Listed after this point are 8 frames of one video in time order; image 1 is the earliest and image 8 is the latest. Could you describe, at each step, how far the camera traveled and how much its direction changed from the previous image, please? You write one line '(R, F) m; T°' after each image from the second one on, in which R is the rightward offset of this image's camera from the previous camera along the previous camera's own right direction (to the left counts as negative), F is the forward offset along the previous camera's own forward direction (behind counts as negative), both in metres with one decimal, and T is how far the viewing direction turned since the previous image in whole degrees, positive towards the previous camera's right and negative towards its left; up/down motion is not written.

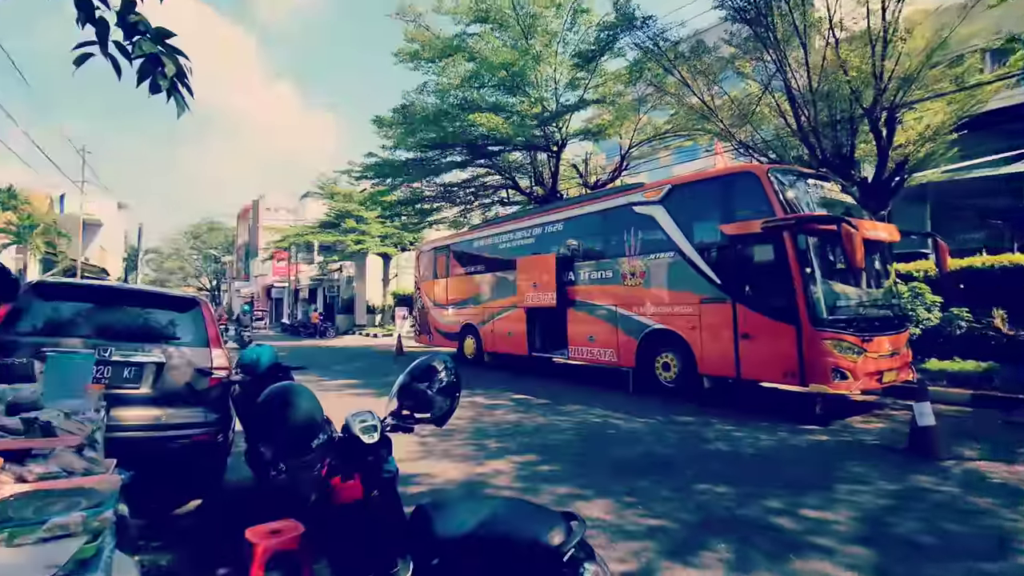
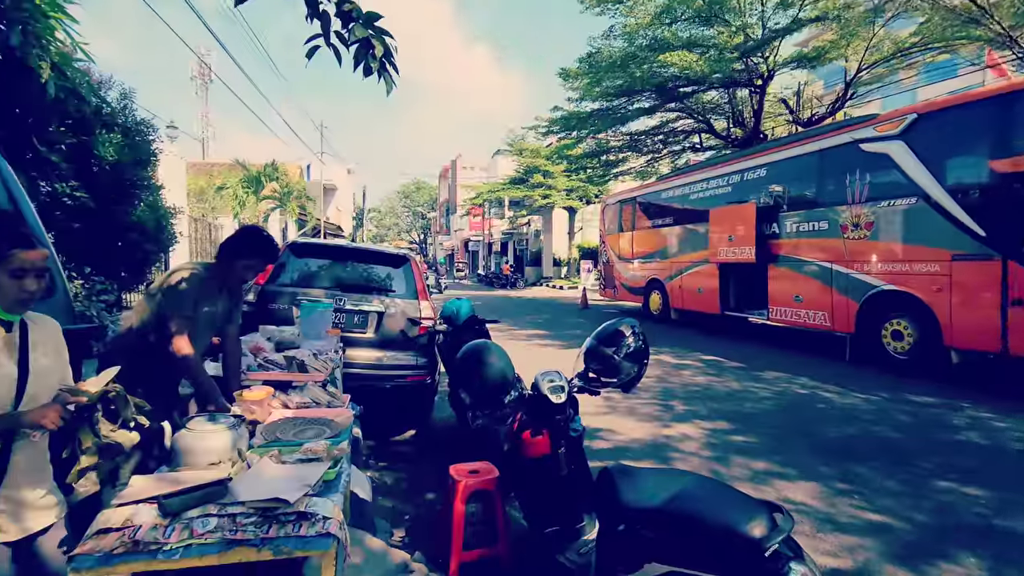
(0.0, +0.1) m; -20°
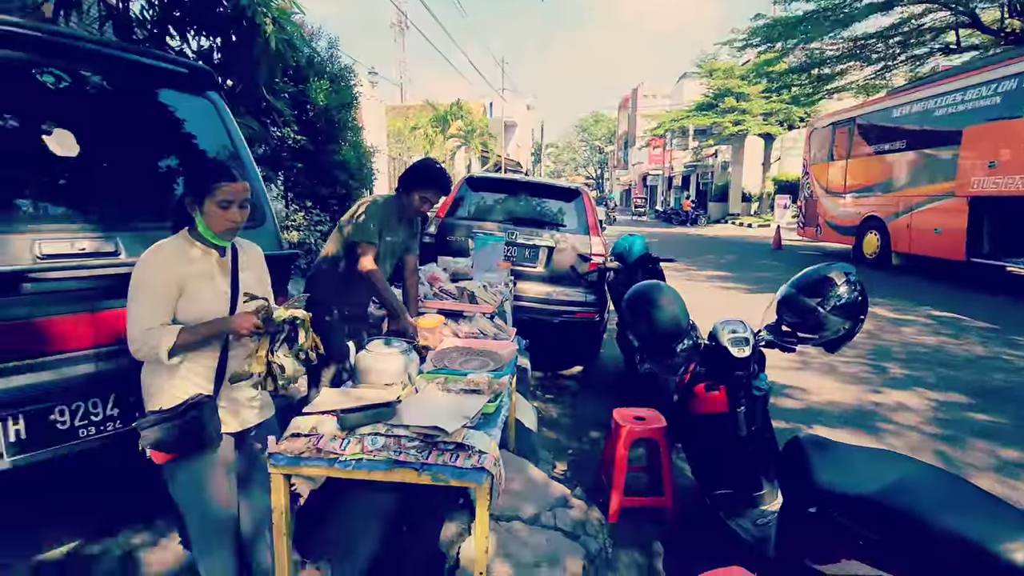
(0.0, +0.2) m; -19°
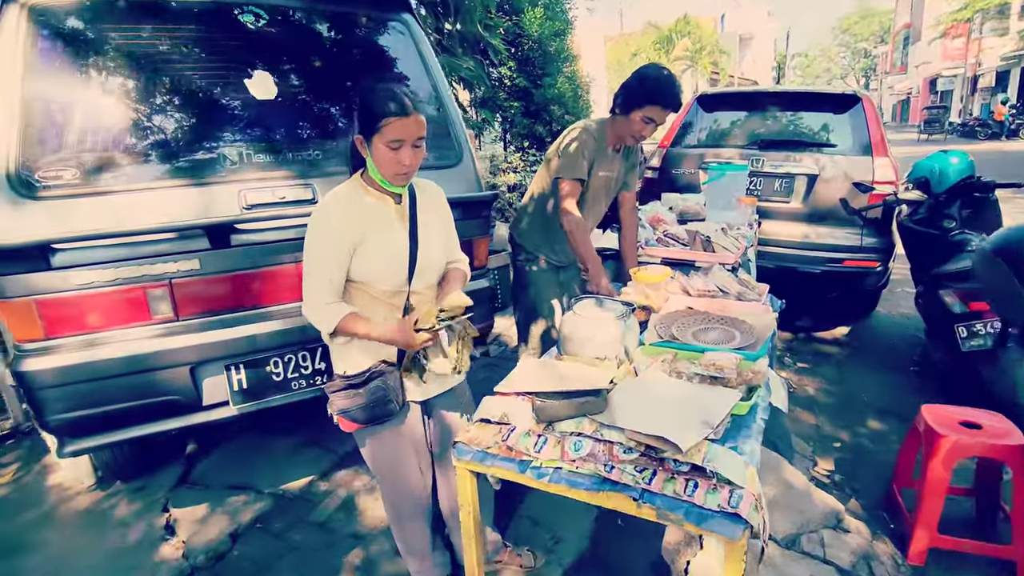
(-0.1, +0.6) m; -23°
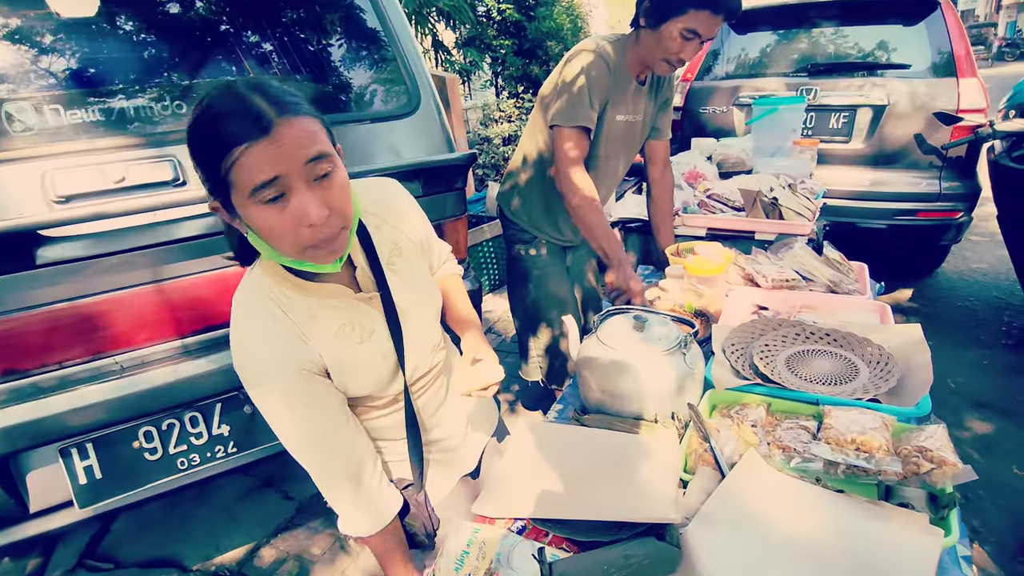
(0.0, +0.8) m; -1°
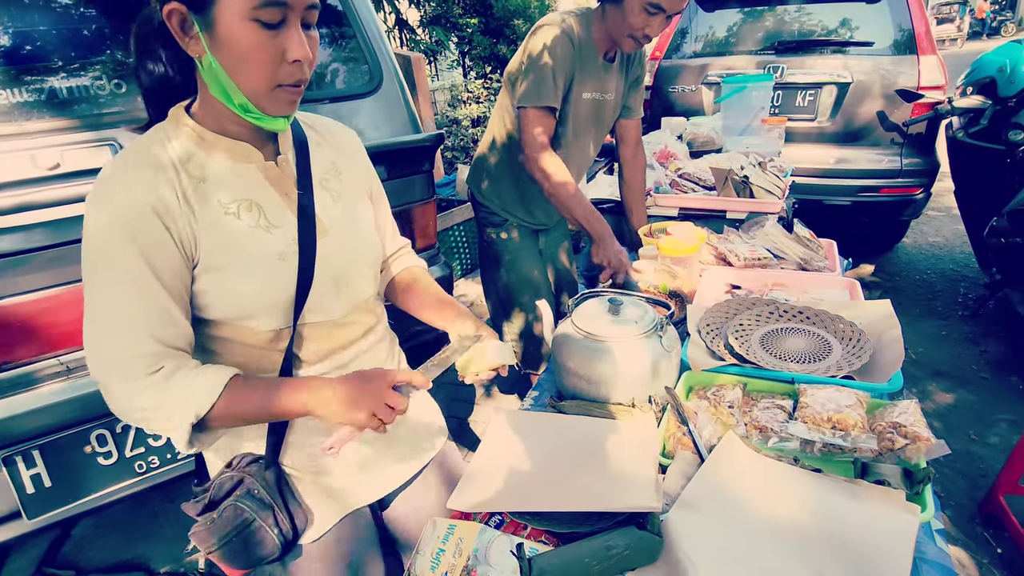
(0.0, 0.0) m; +3°
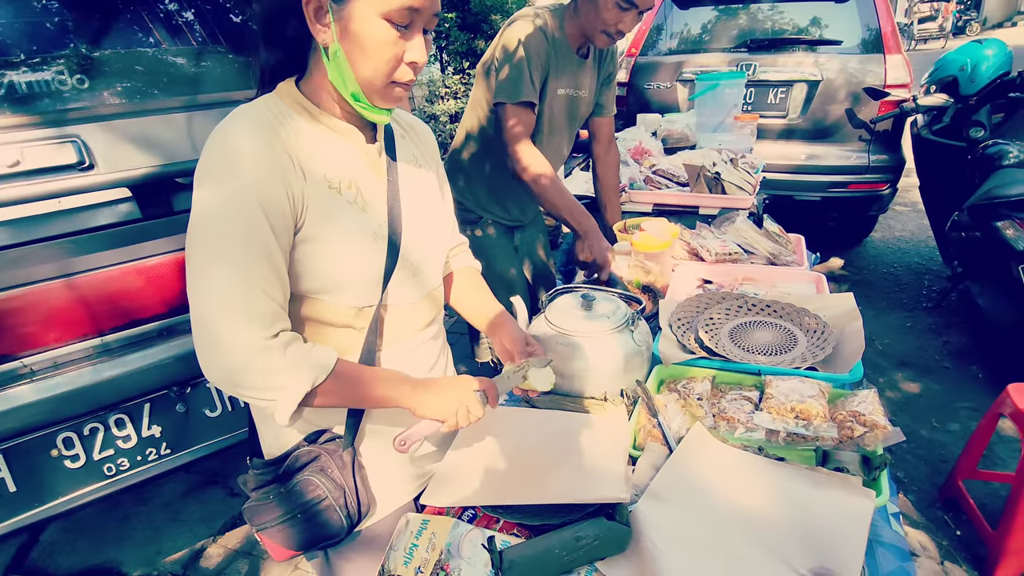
(0.0, 0.0) m; +2°
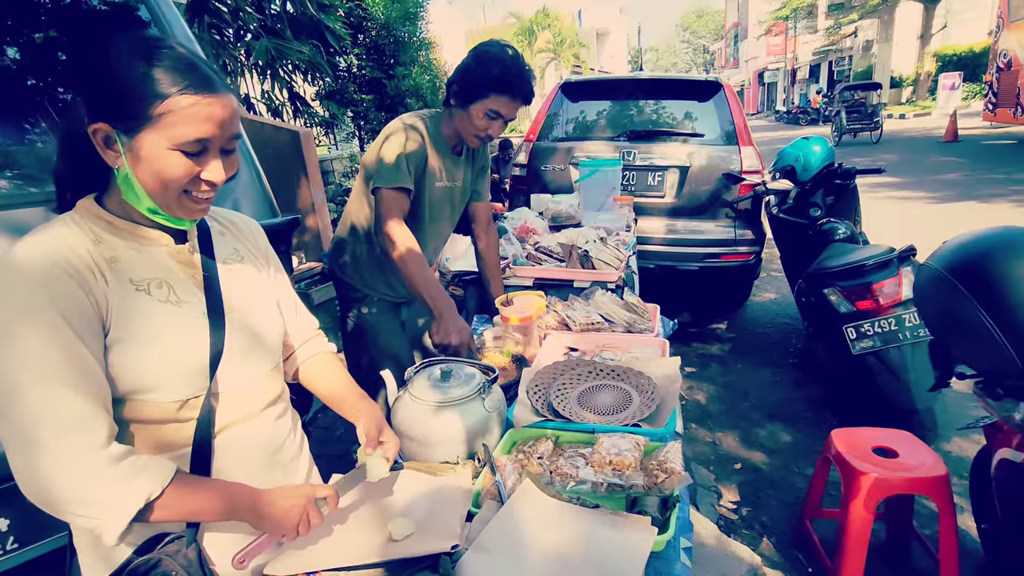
(+0.2, -0.2) m; +7°
